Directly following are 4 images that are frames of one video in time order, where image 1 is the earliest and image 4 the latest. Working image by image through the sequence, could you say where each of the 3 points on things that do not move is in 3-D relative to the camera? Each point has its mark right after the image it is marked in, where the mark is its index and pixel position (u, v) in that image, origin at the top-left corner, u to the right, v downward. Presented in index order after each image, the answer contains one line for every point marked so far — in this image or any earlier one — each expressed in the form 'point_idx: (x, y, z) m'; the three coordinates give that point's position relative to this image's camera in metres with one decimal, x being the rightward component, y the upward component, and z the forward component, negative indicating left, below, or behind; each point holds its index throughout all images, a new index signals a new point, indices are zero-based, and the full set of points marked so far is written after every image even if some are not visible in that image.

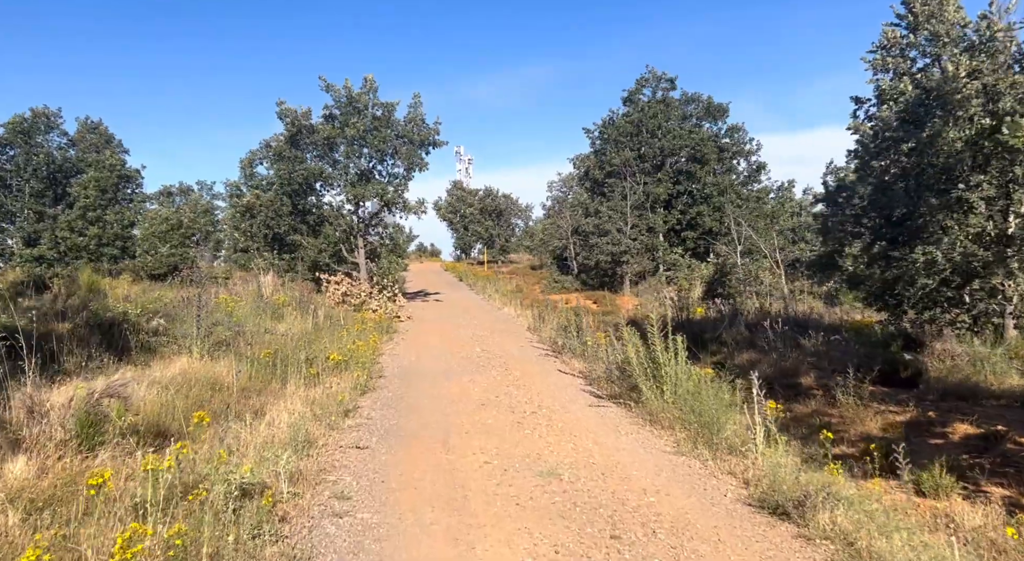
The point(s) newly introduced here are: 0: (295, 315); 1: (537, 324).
0: (-4.4, -0.8, +13.9) m
1: (+0.6, -1.2, +16.8) m
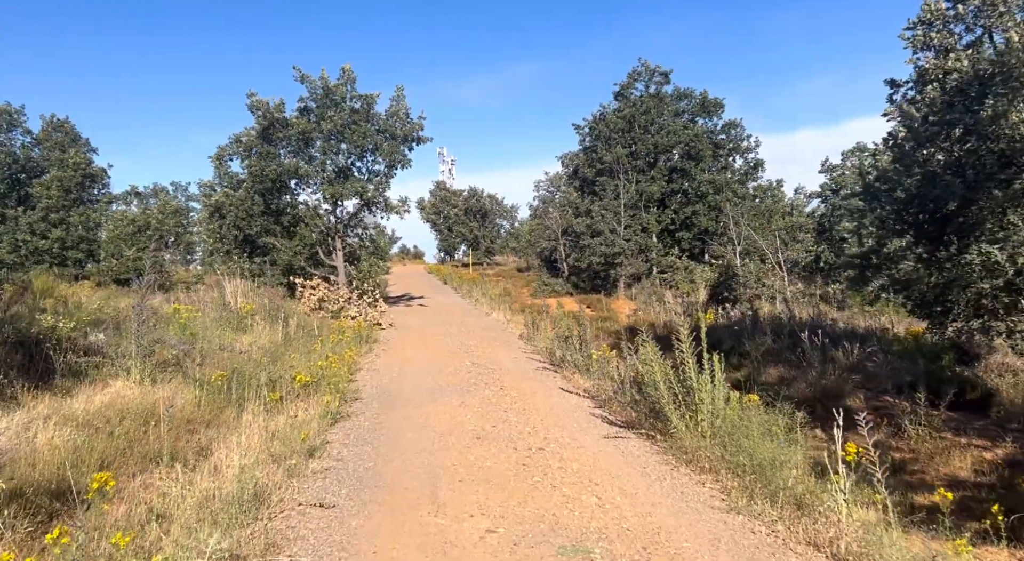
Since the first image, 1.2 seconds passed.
0: (-4.5, -0.9, +12.5) m
1: (+0.4, -1.2, +15.5) m
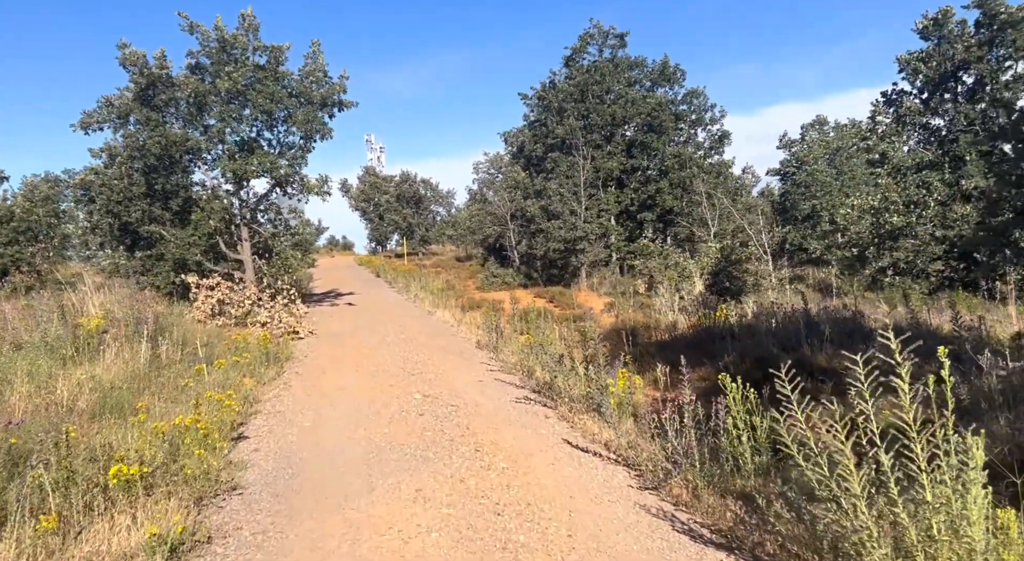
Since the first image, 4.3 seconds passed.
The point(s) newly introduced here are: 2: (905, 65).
0: (-5.0, -0.9, +8.7) m
1: (-0.4, -1.1, +12.1) m
2: (+10.1, +5.6, +17.6) m
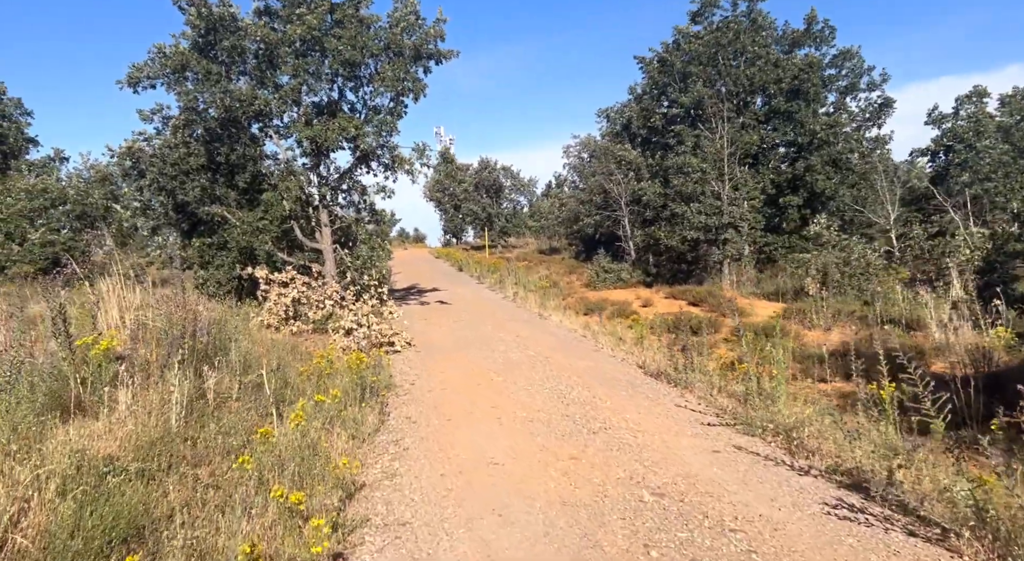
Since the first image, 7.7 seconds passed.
0: (-3.0, -0.9, +5.5) m
1: (+1.9, -1.1, +8.5) m
2: (+13.0, +5.5, +12.8) m
